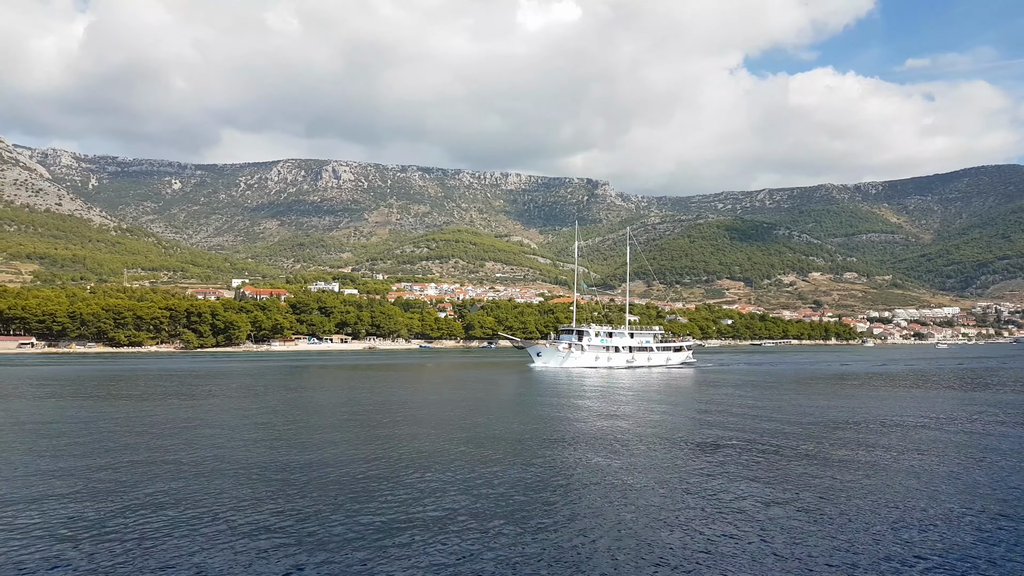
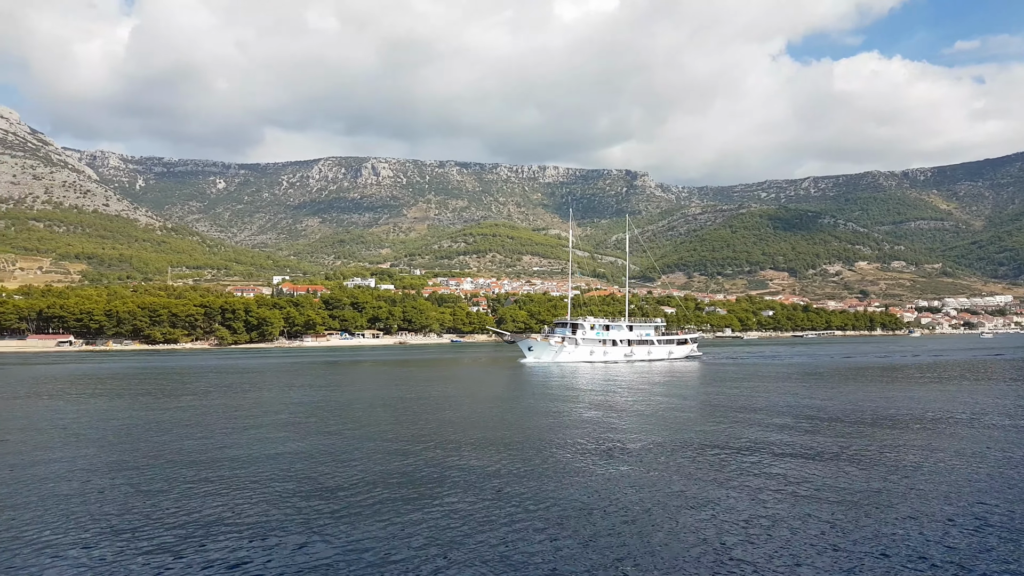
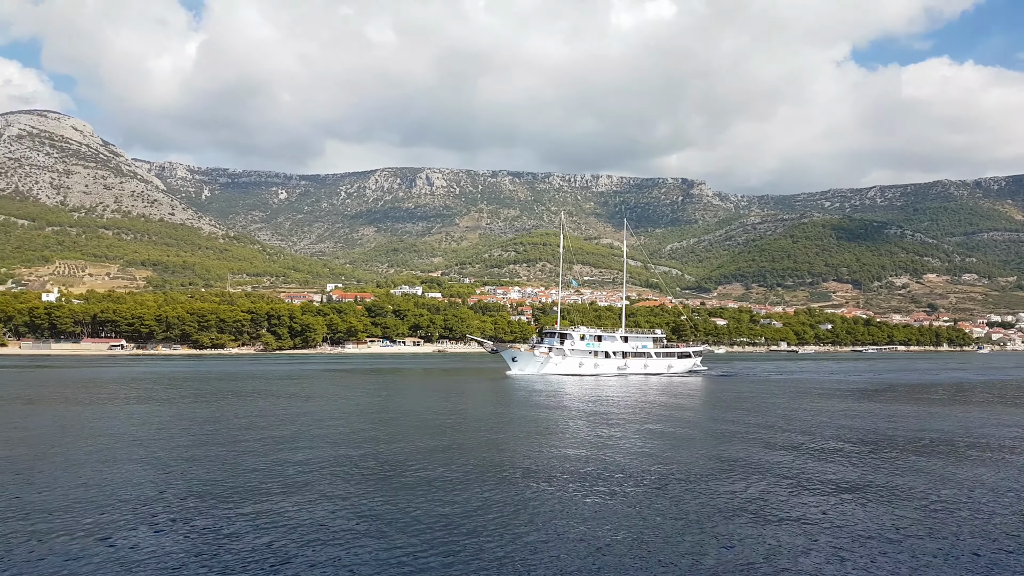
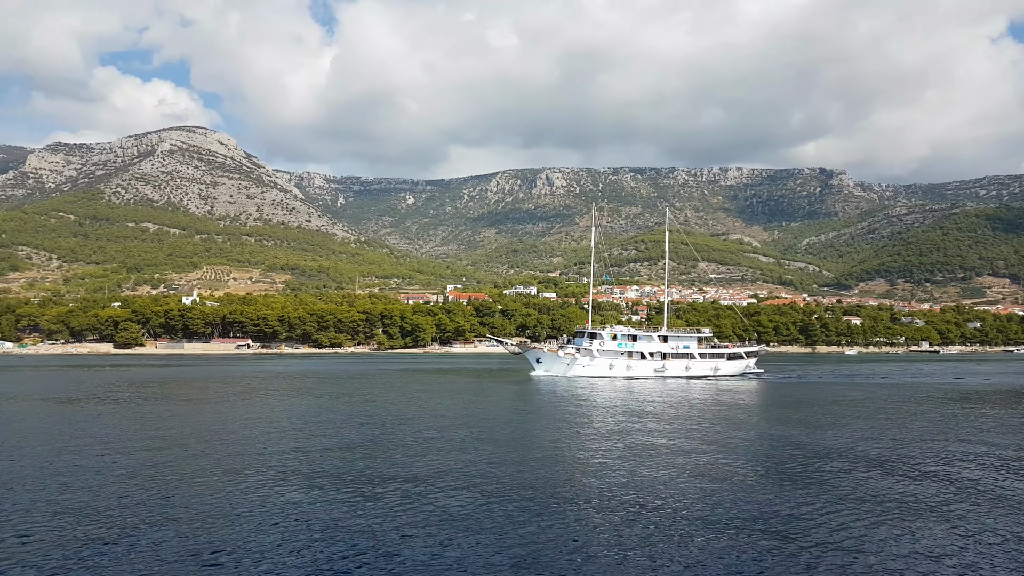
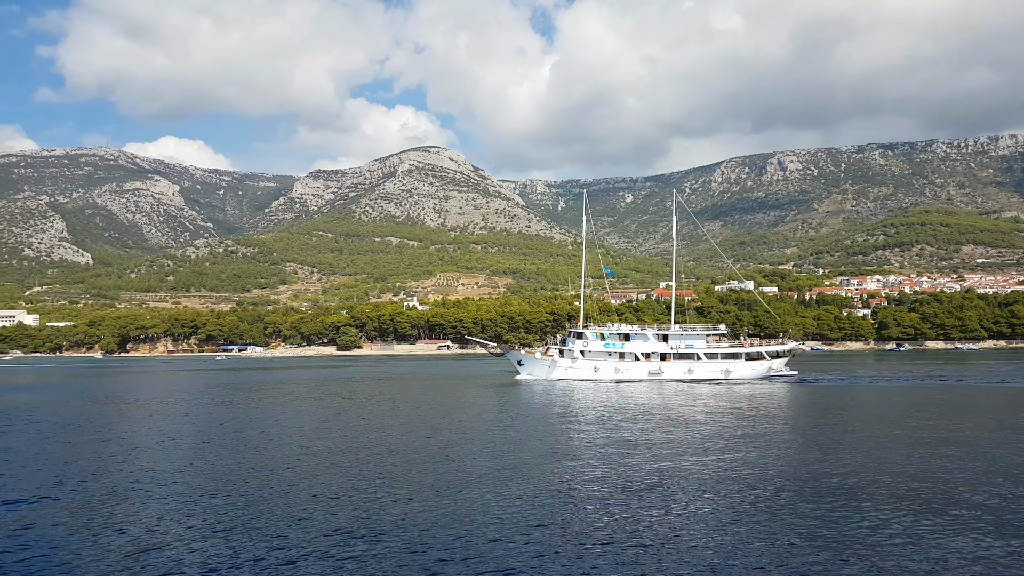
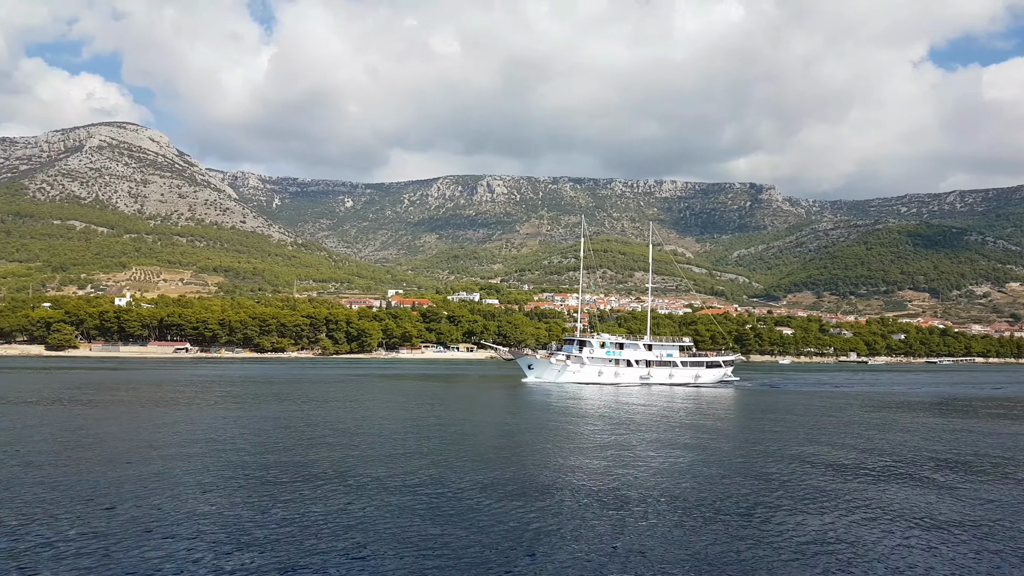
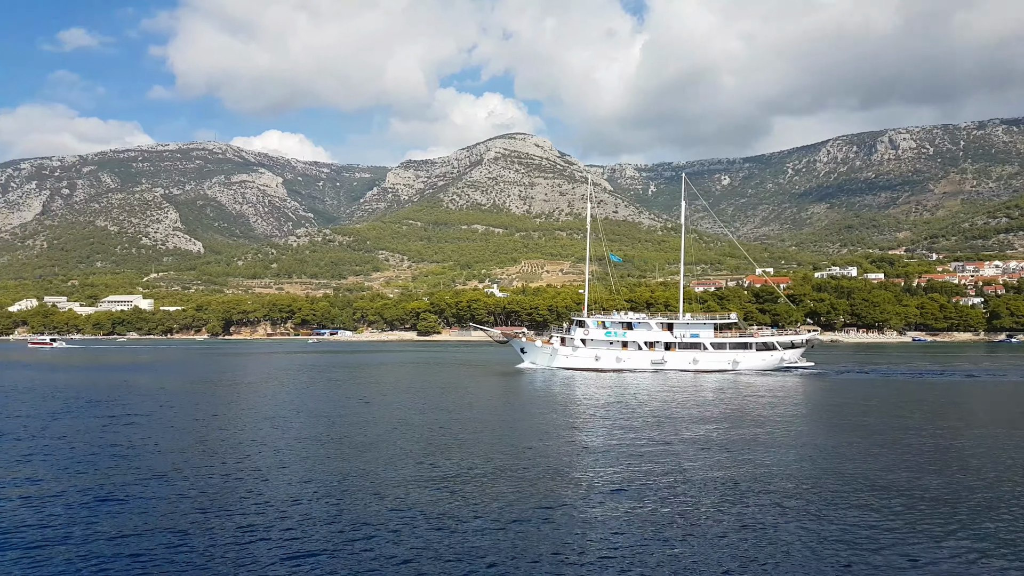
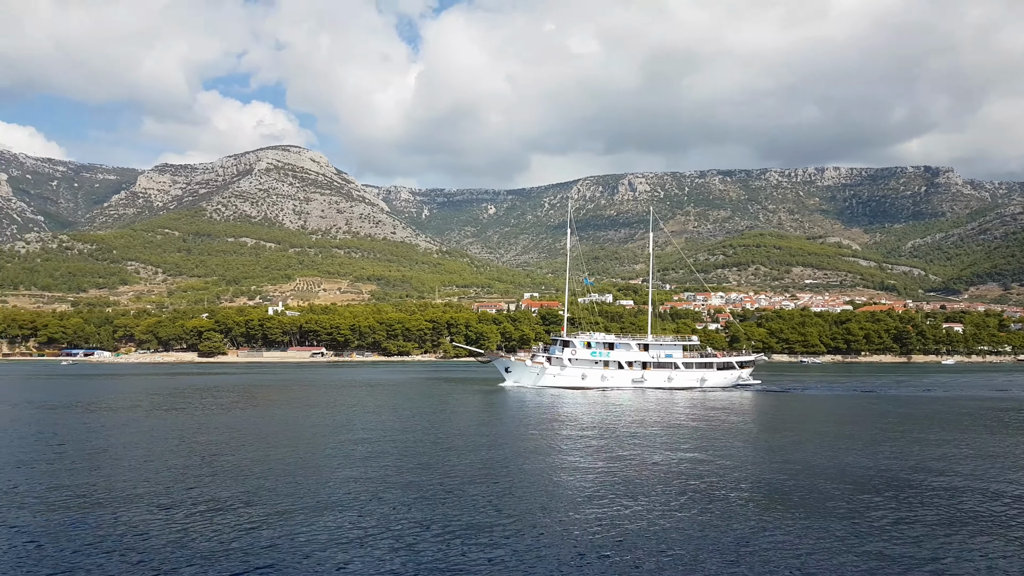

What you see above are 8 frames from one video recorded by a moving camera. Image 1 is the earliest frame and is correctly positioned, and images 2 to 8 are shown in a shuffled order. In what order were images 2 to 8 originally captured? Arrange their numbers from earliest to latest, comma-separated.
2, 3, 6, 4, 8, 5, 7
